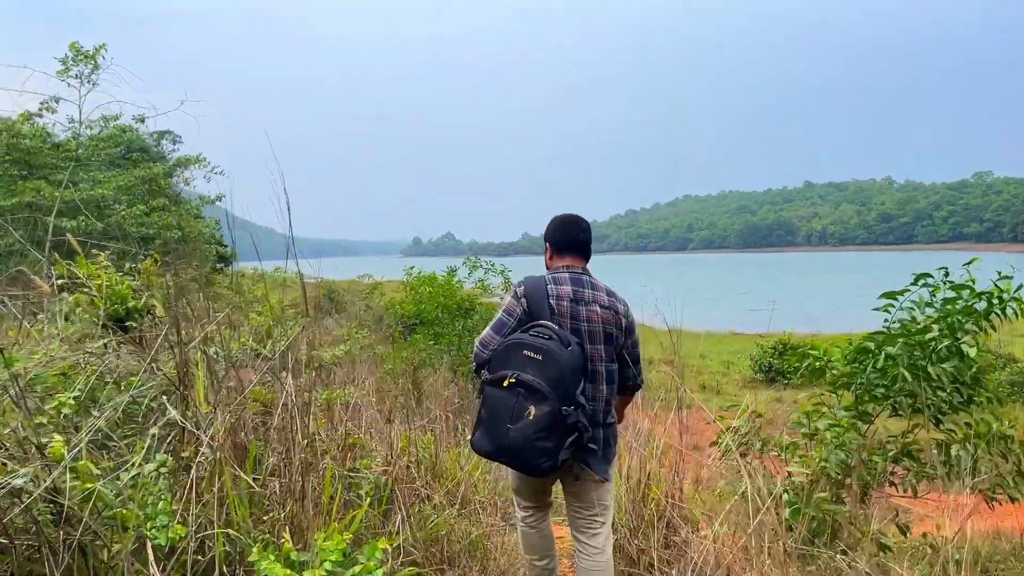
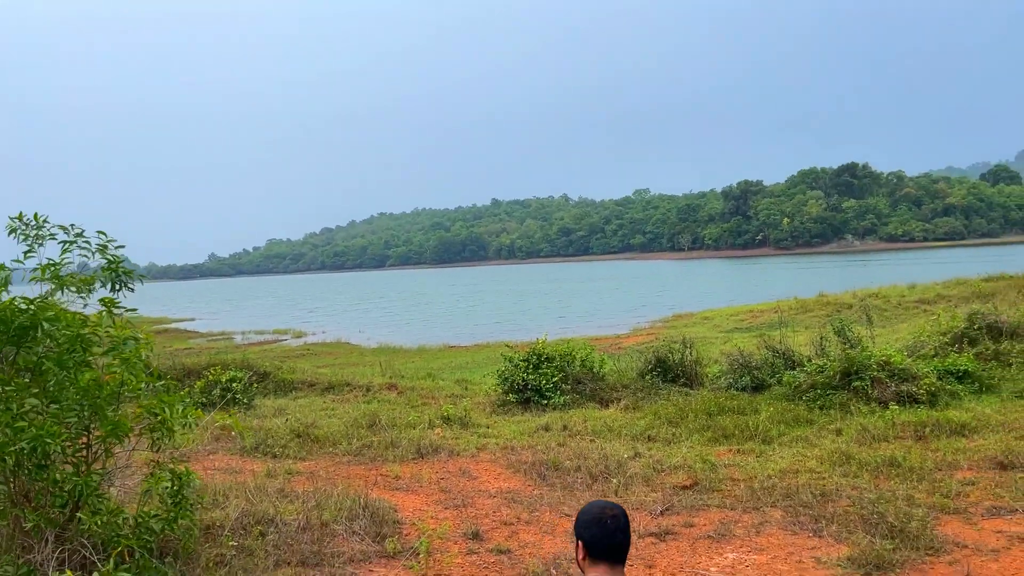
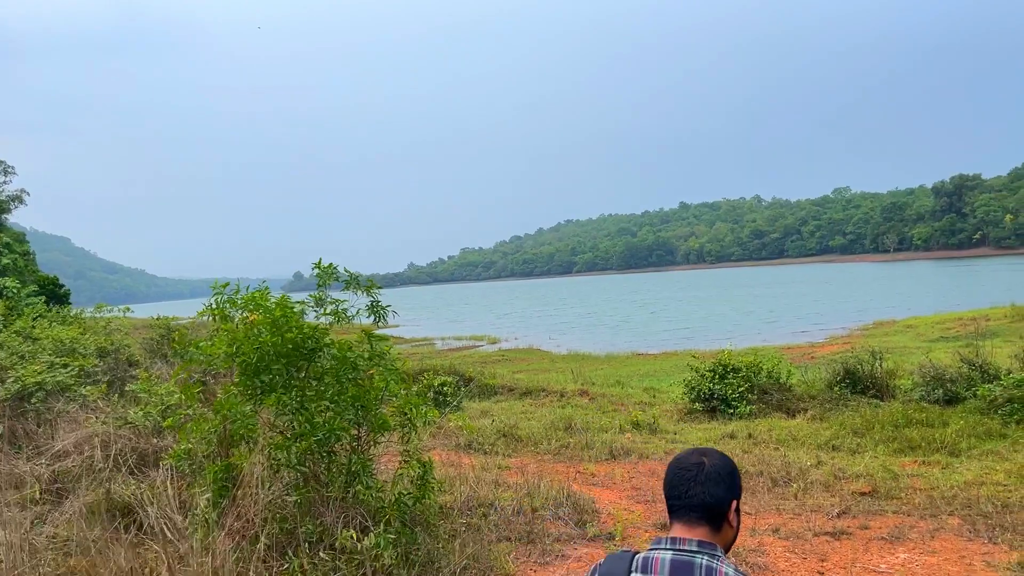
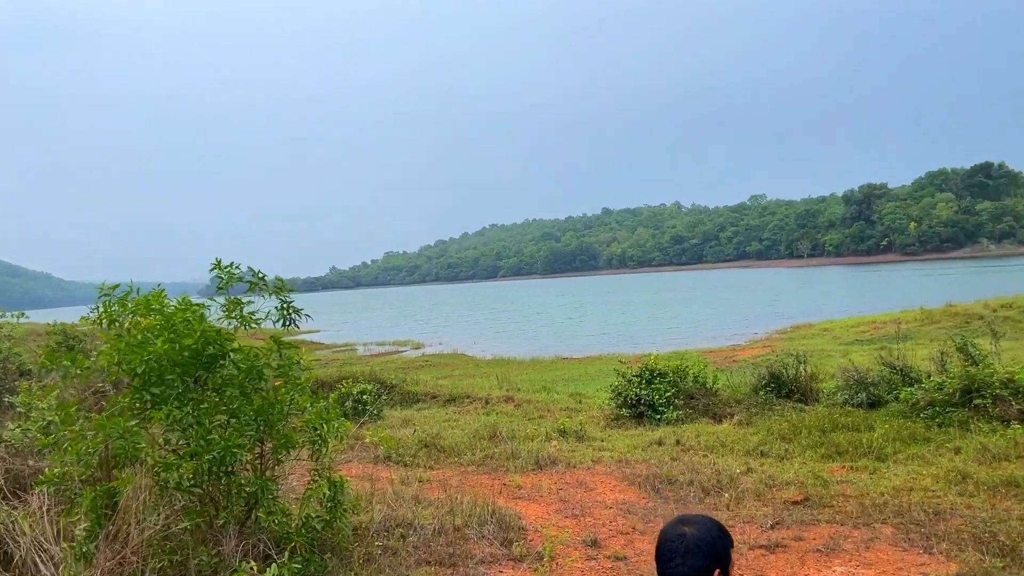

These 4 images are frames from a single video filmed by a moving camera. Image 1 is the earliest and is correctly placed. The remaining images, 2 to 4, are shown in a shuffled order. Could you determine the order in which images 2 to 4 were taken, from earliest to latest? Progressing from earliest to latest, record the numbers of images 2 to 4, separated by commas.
3, 4, 2
